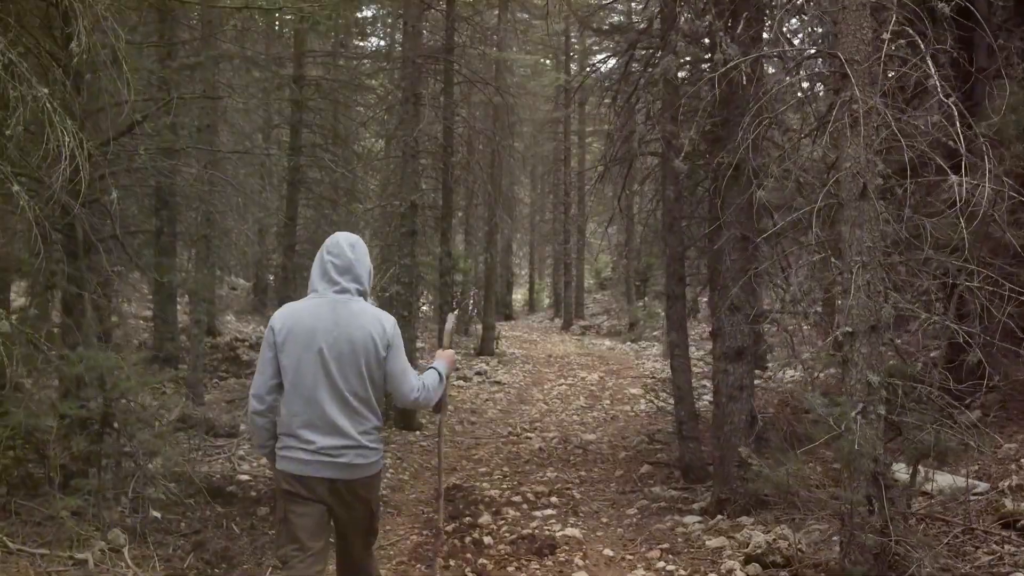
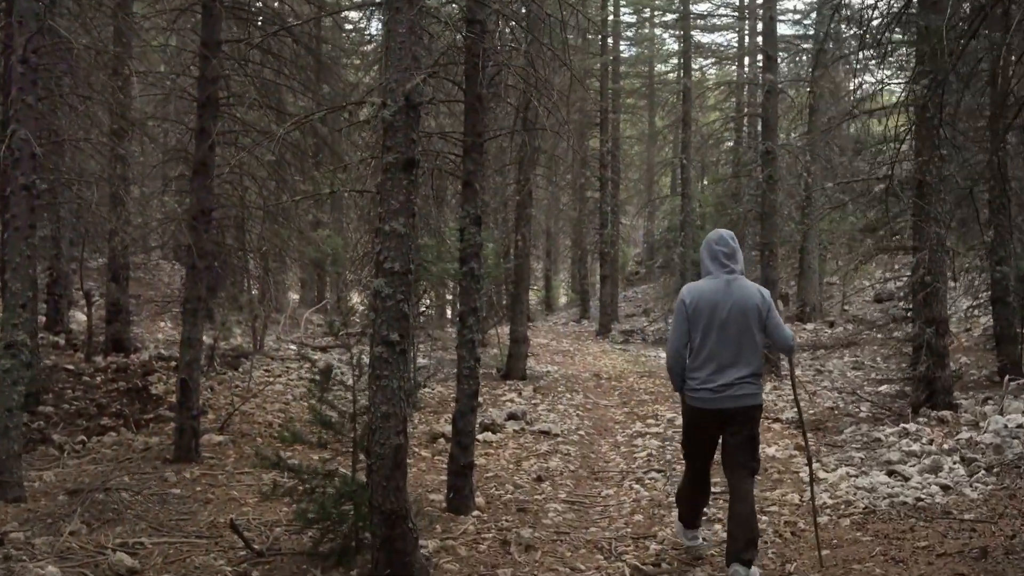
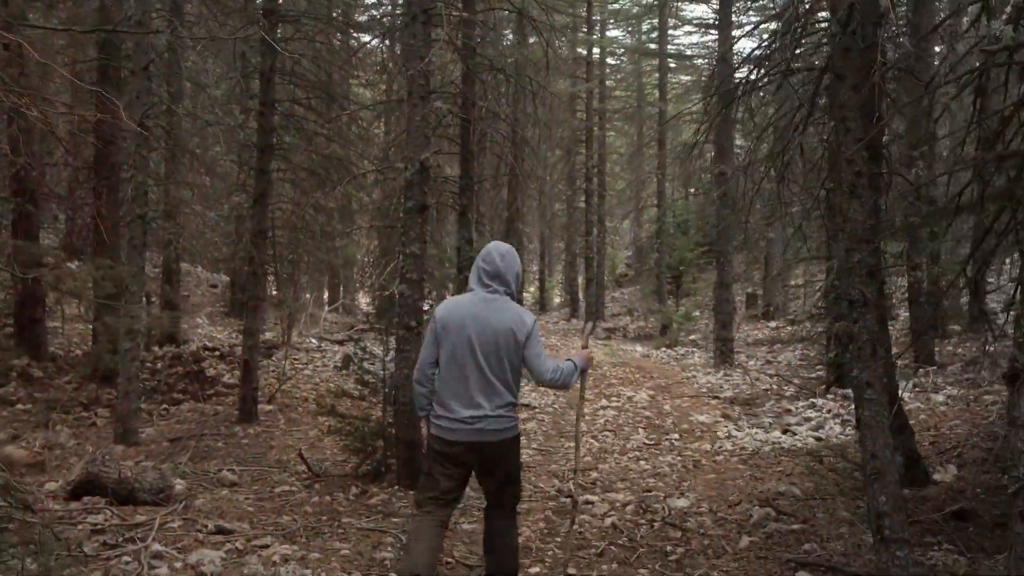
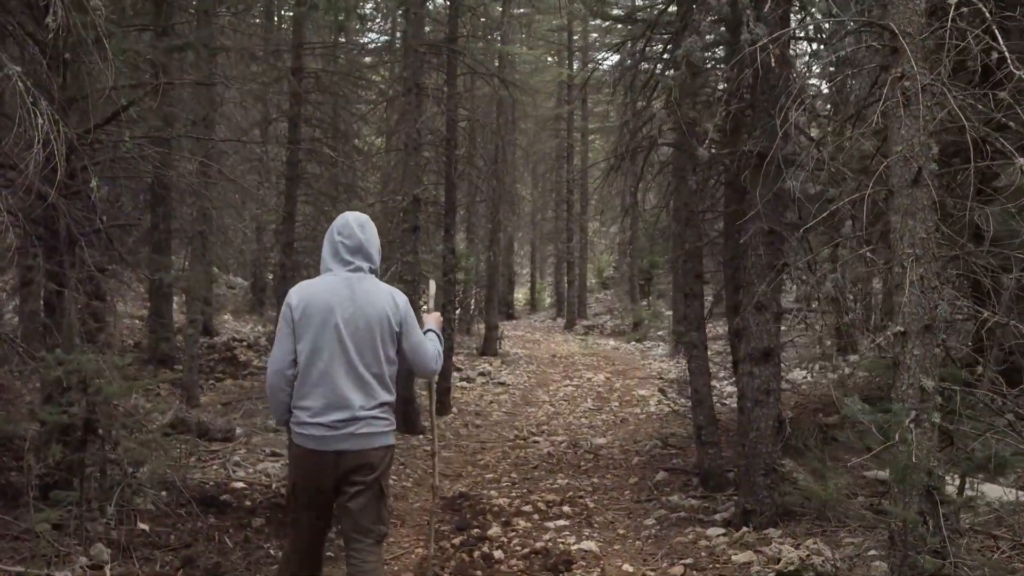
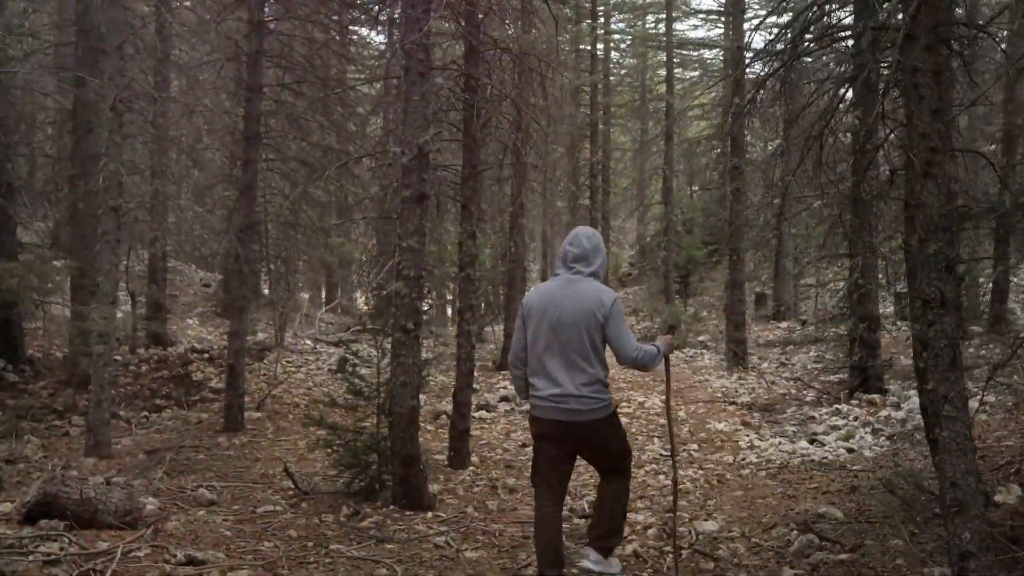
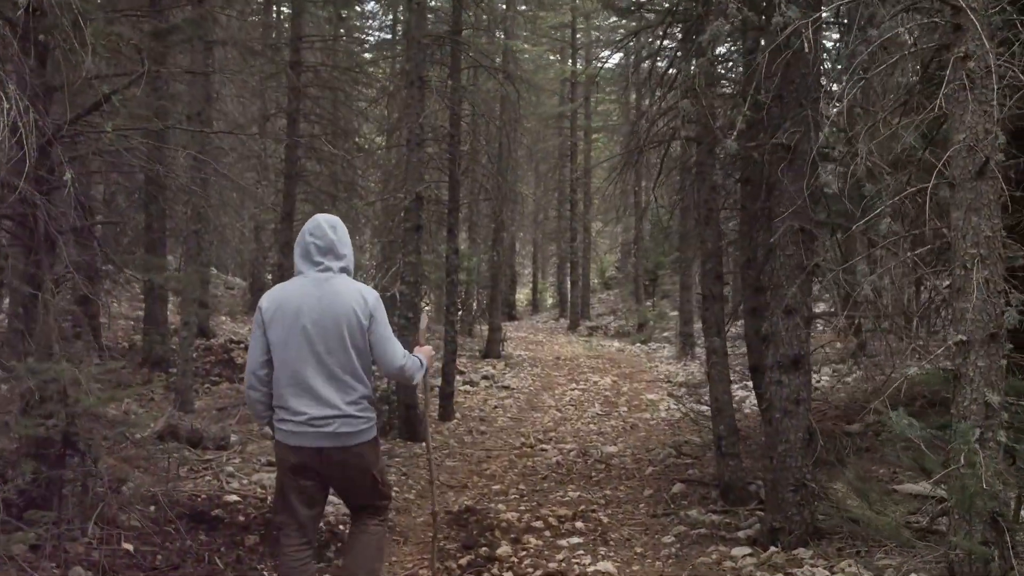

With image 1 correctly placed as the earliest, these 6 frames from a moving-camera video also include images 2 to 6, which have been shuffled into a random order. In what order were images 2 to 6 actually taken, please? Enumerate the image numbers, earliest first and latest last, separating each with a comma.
4, 6, 3, 5, 2
